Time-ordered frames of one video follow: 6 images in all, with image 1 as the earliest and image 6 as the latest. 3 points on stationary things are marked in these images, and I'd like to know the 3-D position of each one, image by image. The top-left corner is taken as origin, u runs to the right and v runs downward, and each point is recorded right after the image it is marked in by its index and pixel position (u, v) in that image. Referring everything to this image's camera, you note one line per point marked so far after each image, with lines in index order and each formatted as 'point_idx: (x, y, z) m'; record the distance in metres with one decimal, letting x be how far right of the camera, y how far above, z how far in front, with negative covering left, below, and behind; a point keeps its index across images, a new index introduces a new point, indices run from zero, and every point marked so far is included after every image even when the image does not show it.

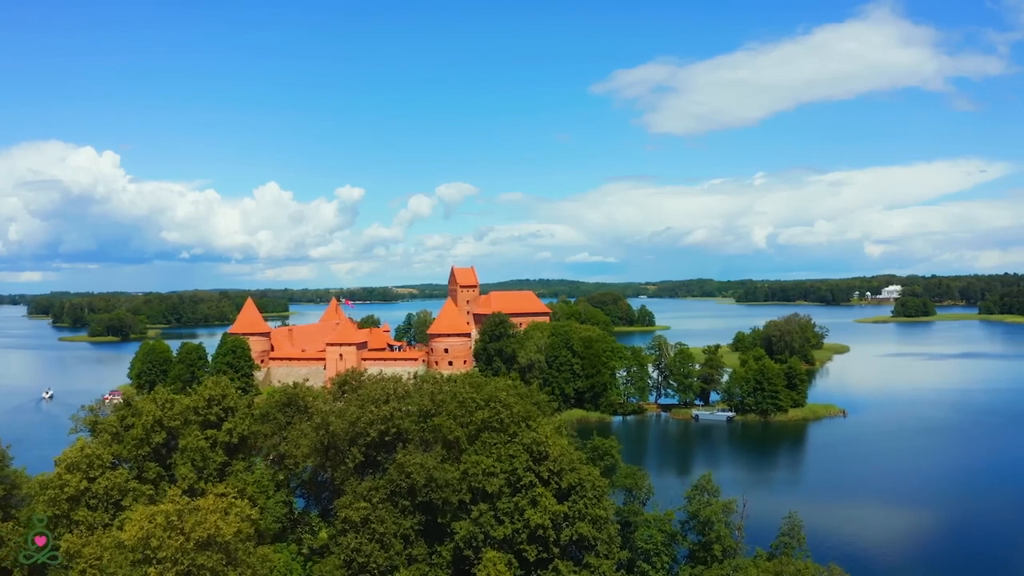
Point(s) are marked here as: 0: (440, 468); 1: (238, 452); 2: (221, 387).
0: (-1.6, -4.0, +16.1) m
1: (-7.3, -4.4, +19.4) m
2: (-7.8, -2.6, +19.3) m
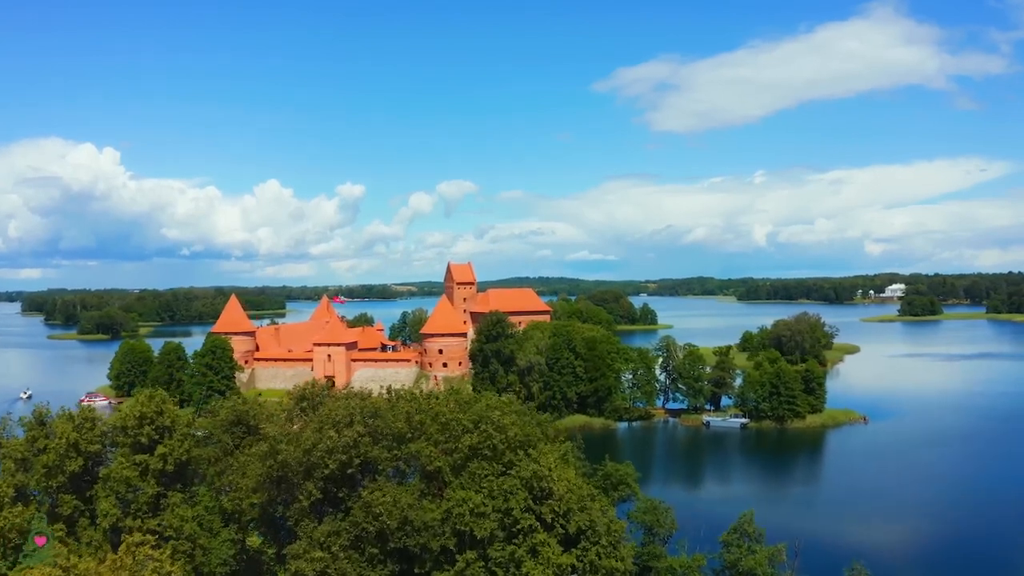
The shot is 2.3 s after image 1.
0: (-1.7, -3.9, +12.9) m
1: (-7.4, -4.3, +16.2) m
2: (-7.9, -2.5, +16.1) m
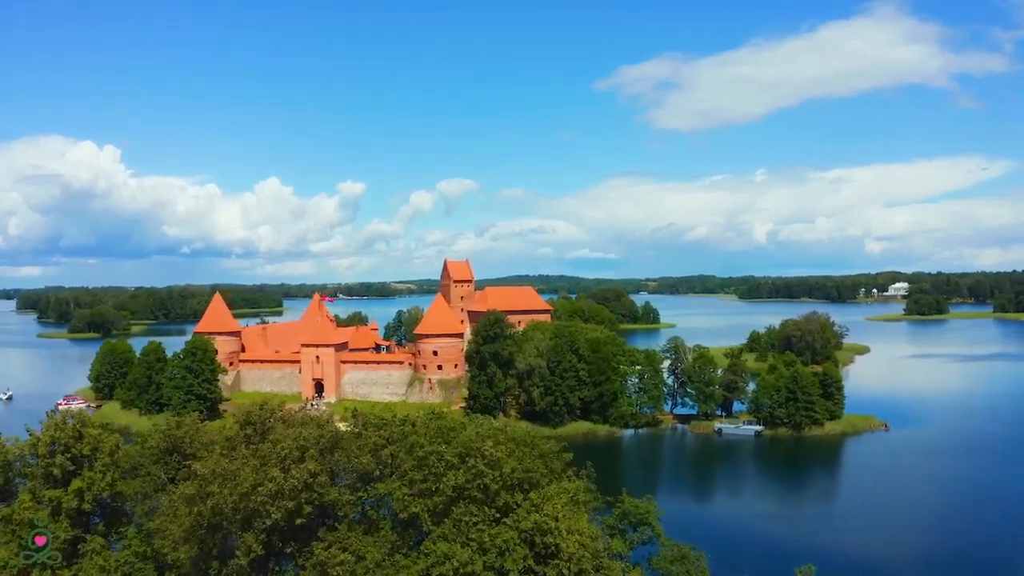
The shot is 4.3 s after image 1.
0: (-1.7, -3.8, +10.1) m
1: (-7.5, -4.3, +13.4) m
2: (-7.9, -2.5, +13.3) m
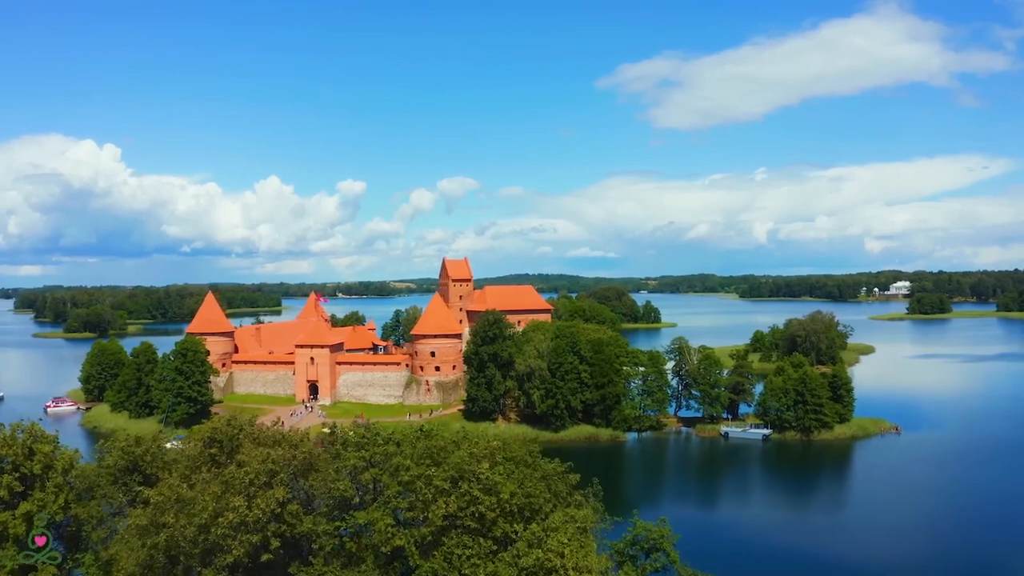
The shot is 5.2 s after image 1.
0: (-1.7, -3.8, +8.8) m
1: (-7.5, -4.3, +12.1) m
2: (-7.9, -2.5, +12.0) m
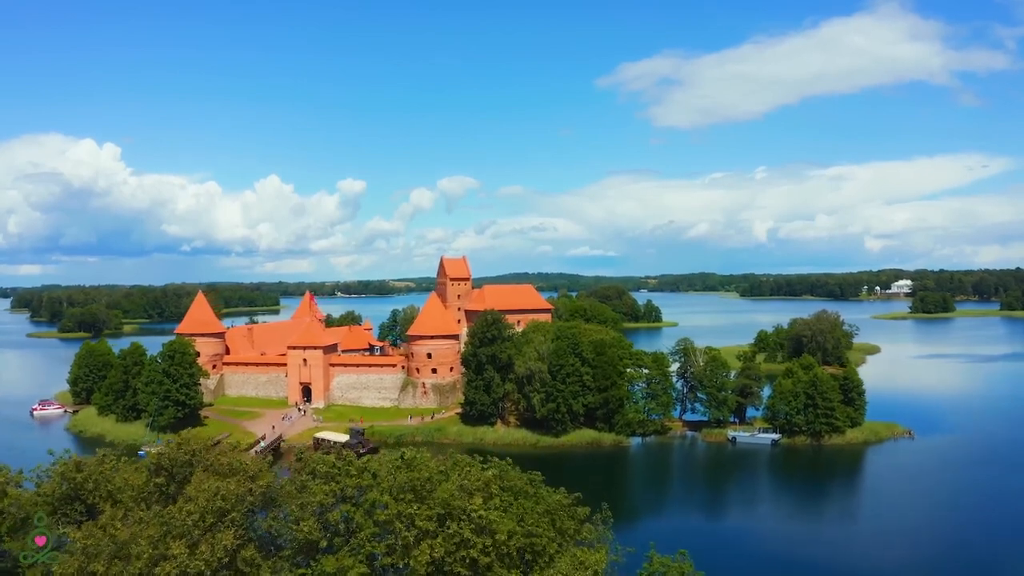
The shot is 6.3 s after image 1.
0: (-1.8, -3.8, +7.3) m
1: (-7.5, -4.3, +10.6) m
2: (-8.0, -2.5, +10.5) m
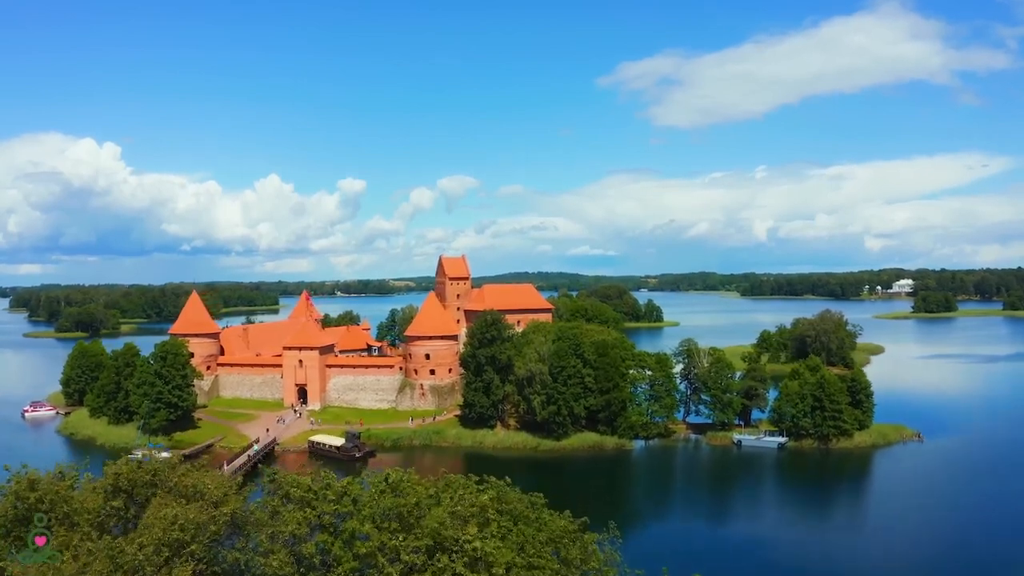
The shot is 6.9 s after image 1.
0: (-1.8, -3.8, +6.4) m
1: (-7.5, -4.3, +9.7) m
2: (-8.0, -2.5, +9.6) m
